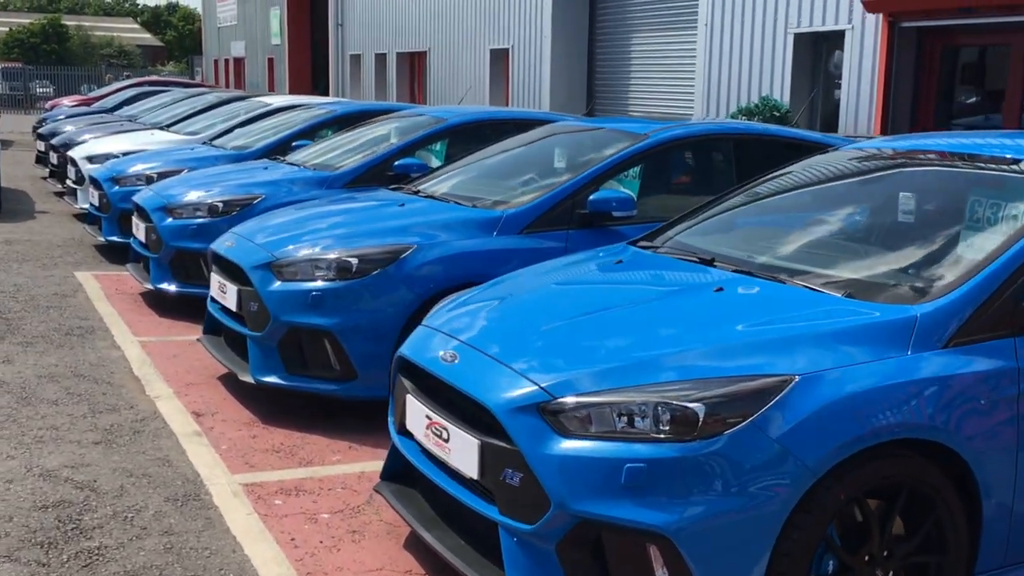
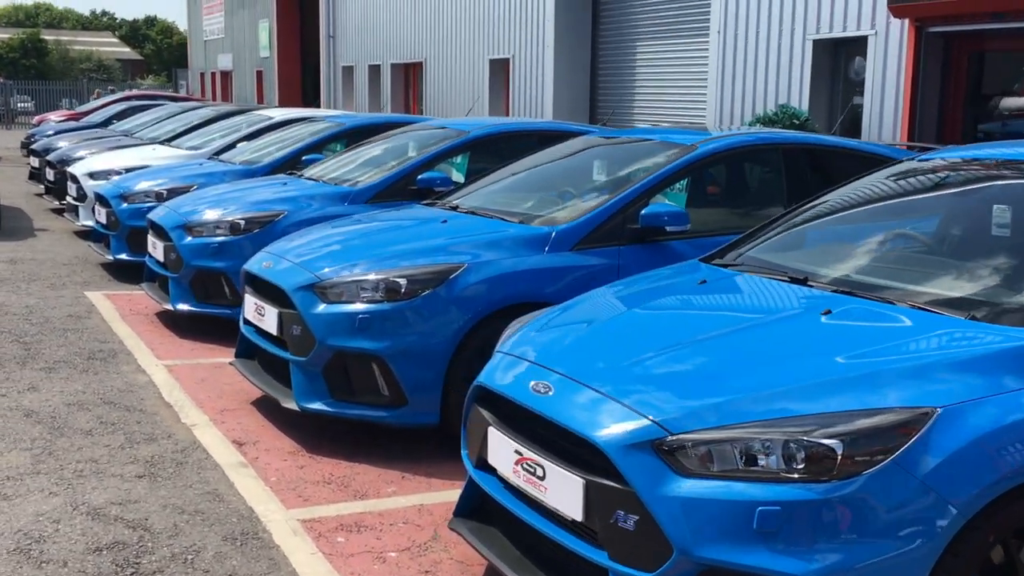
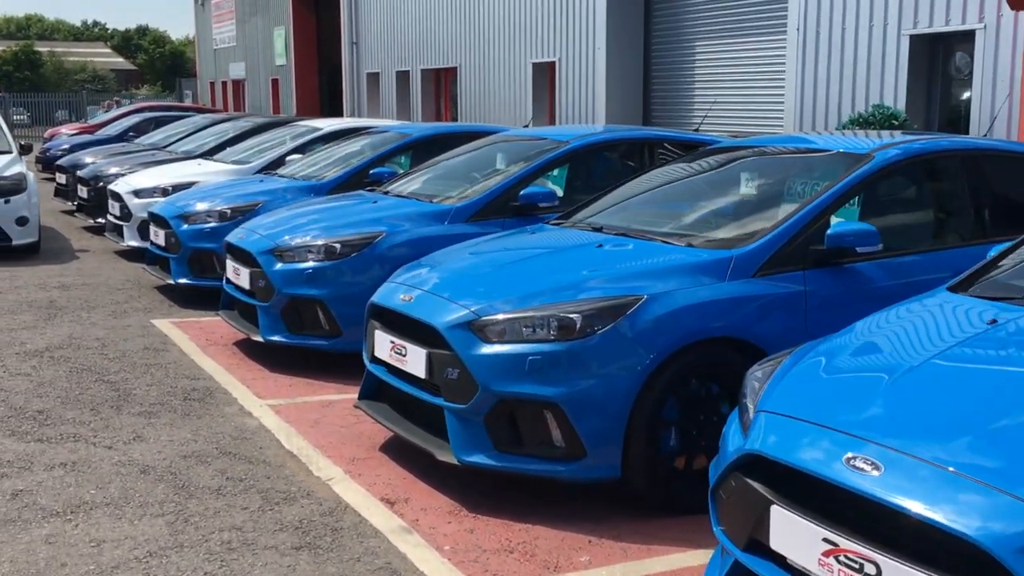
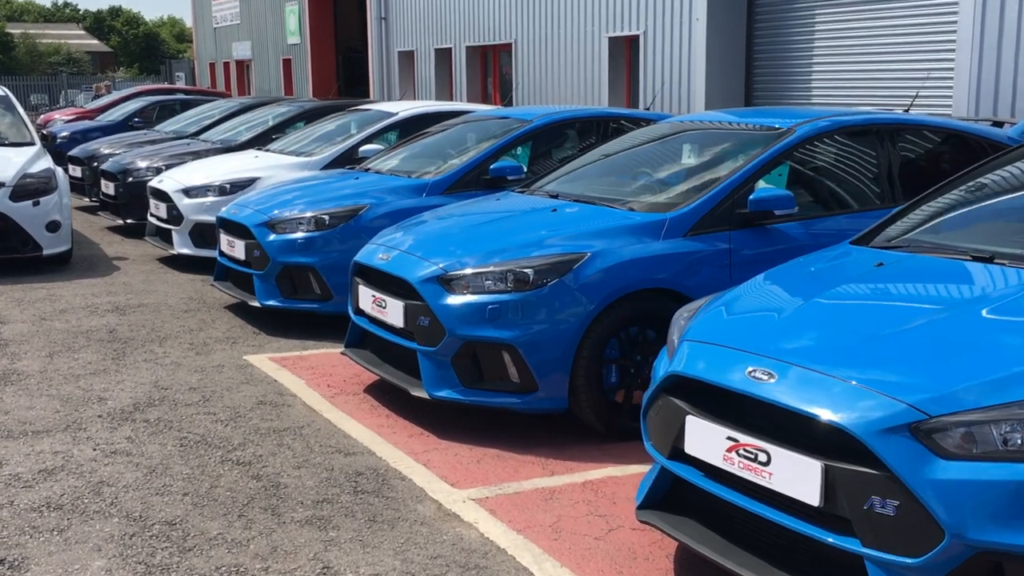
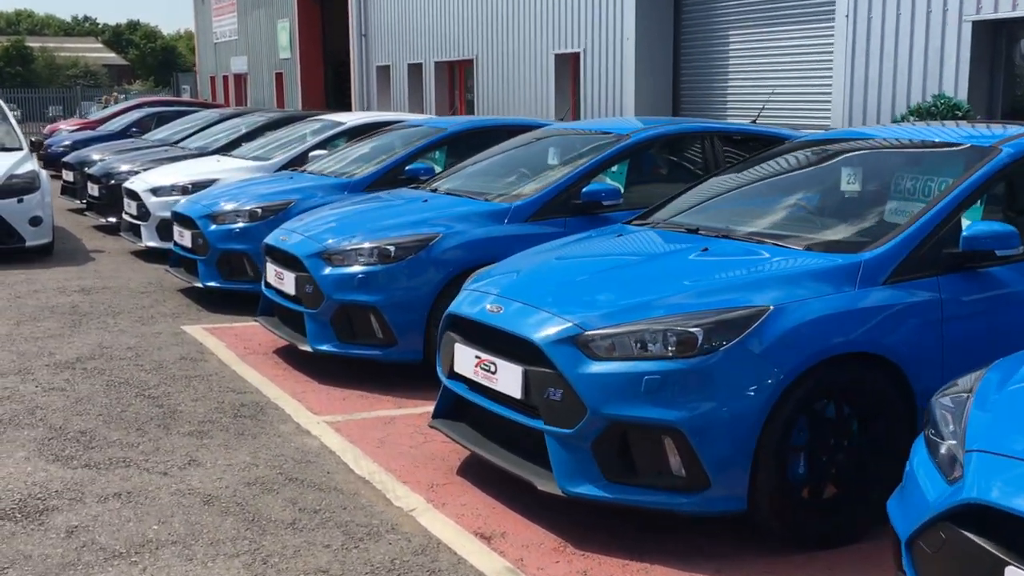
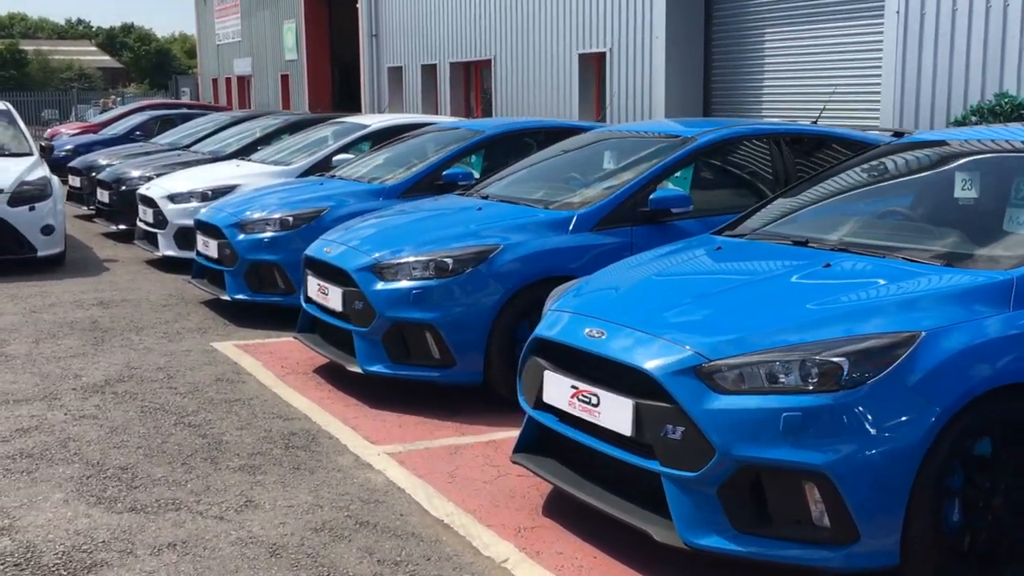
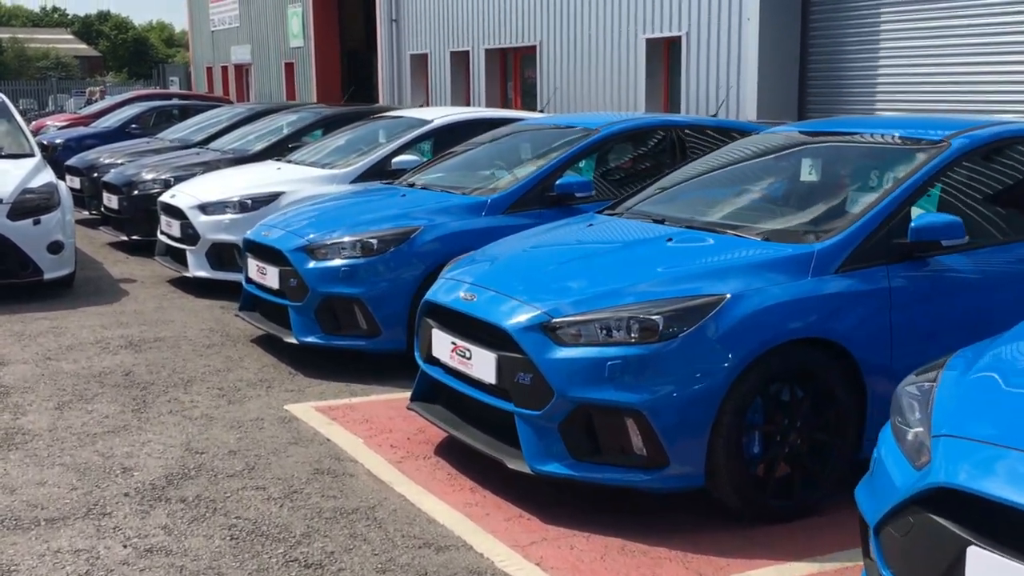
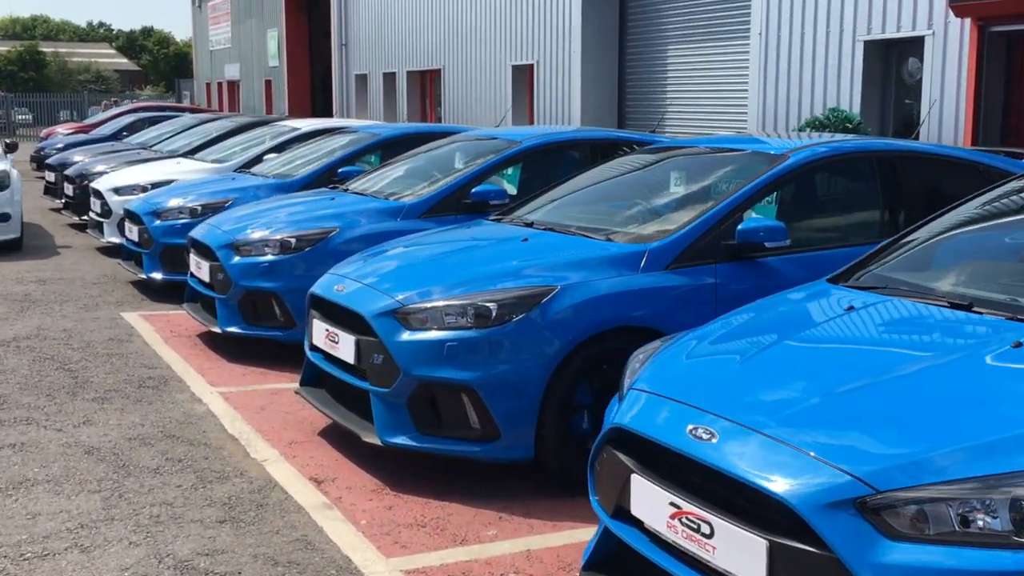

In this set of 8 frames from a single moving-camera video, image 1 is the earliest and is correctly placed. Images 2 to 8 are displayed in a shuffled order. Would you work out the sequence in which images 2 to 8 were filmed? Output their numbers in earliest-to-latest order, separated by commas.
2, 8, 3, 5, 6, 4, 7
